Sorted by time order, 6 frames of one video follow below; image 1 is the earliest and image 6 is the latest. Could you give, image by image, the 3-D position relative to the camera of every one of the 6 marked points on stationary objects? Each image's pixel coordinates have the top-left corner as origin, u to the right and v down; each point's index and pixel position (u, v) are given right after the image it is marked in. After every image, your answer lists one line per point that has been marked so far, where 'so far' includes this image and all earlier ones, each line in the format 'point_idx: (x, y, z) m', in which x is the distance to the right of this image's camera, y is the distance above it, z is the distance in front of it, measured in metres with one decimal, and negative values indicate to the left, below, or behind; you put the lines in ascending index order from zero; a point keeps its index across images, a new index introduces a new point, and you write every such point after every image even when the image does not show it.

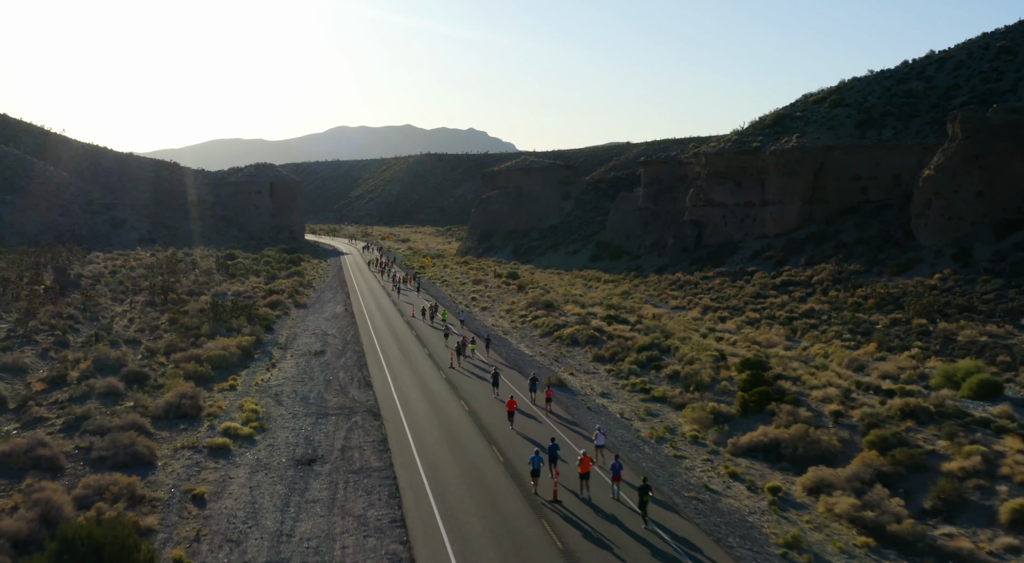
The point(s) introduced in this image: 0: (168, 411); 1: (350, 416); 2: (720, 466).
0: (-8.6, -3.2, +17.5) m
1: (-4.1, -3.4, +17.3) m
2: (+4.5, -3.9, +14.7) m
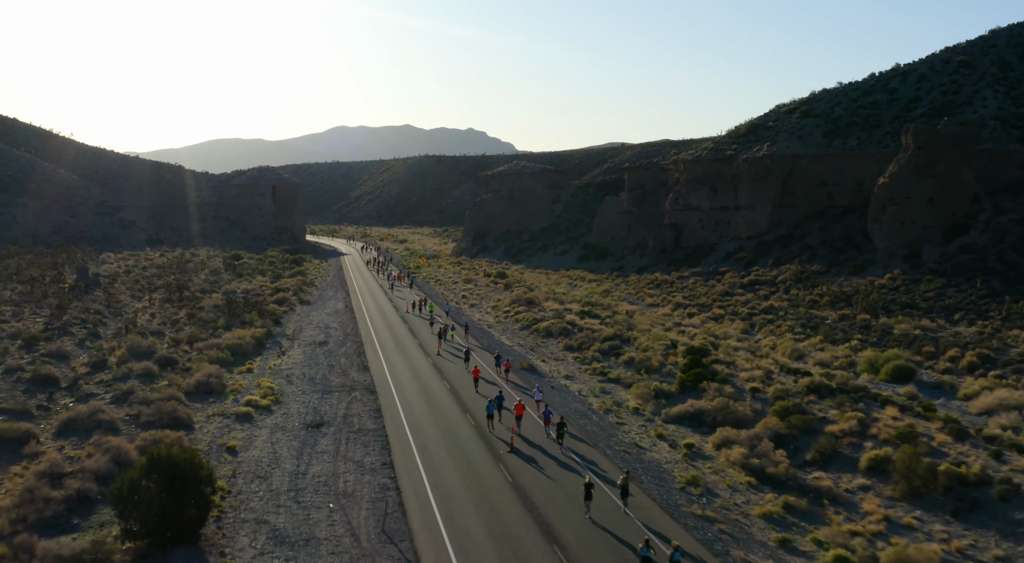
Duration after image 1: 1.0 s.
0: (-9.3, -3.2, +20.8) m
1: (-4.9, -3.3, +20.7) m
2: (+3.7, -3.9, +18.1) m
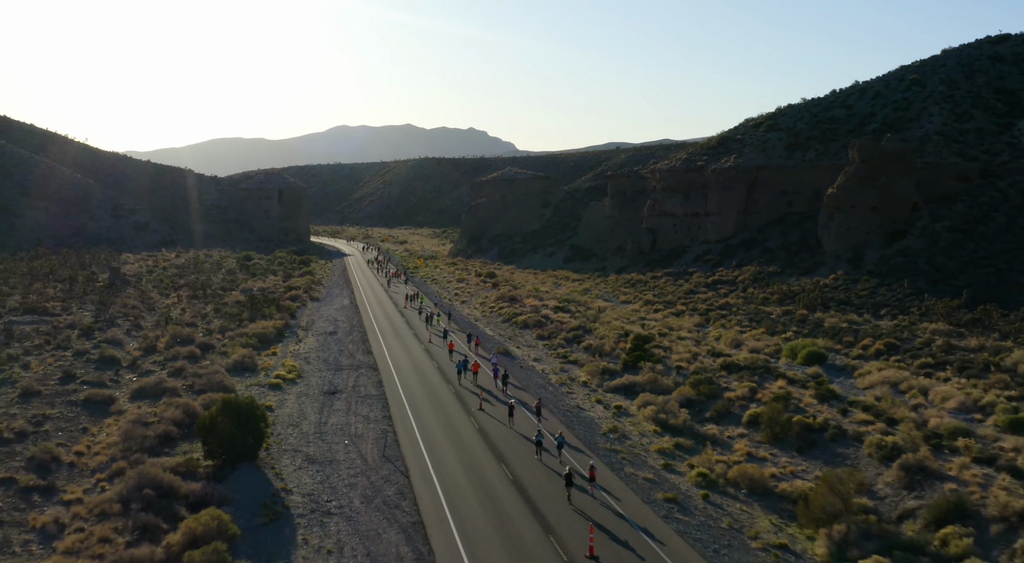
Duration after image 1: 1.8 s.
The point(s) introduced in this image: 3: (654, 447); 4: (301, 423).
0: (-10.3, -3.1, +25.9) m
1: (-5.8, -3.3, +25.8) m
2: (+2.7, -3.9, +23.2) m
3: (+3.8, -4.4, +18.6) m
4: (-5.9, -4.0, +19.4) m
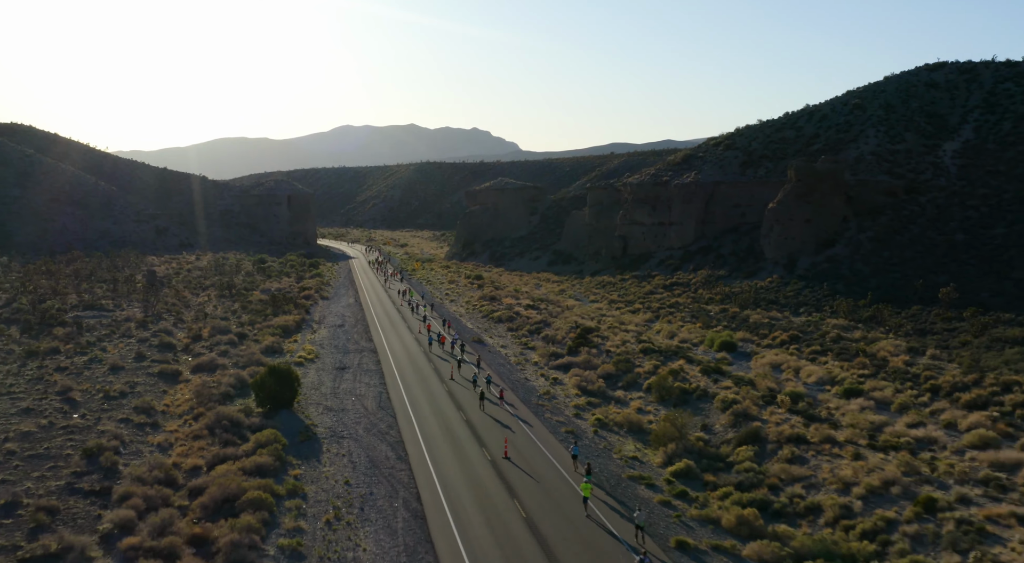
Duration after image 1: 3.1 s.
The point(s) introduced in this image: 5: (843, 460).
0: (-11.8, -3.3, +33.4) m
1: (-7.3, -3.4, +33.3) m
2: (+1.2, -4.0, +30.6) m
3: (+2.3, -4.6, +26.0) m
4: (-7.5, -4.1, +27.0) m
5: (+9.3, -5.0, +19.5) m
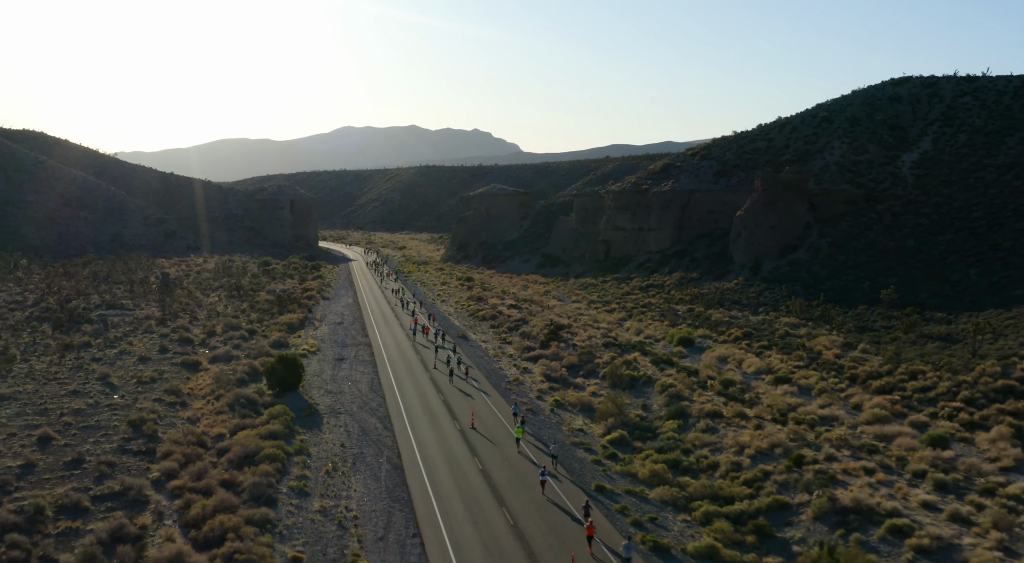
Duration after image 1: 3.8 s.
0: (-13.0, -3.4, +37.9) m
1: (-8.5, -3.5, +37.8) m
2: (0.0, -4.1, +35.1) m
3: (+1.1, -4.7, +30.5) m
4: (-8.7, -4.3, +31.4) m
5: (+8.1, -5.1, +23.9) m
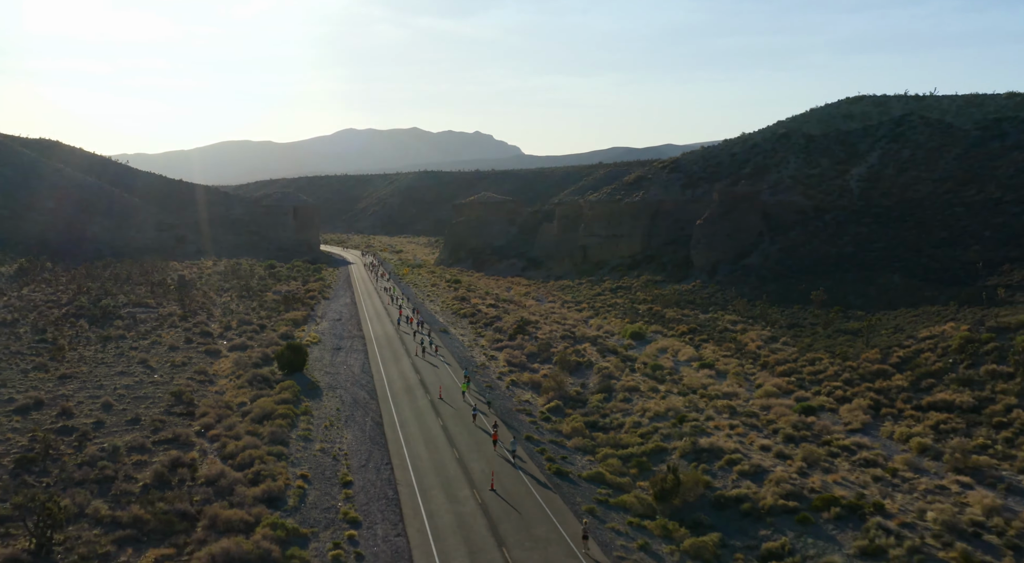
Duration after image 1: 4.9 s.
0: (-14.8, -3.5, +44.6) m
1: (-10.3, -3.7, +44.4) m
2: (-1.8, -4.3, +41.7) m
3: (-0.7, -4.8, +37.1) m
4: (-10.5, -4.3, +38.1) m
5: (+6.3, -5.2, +30.5) m
